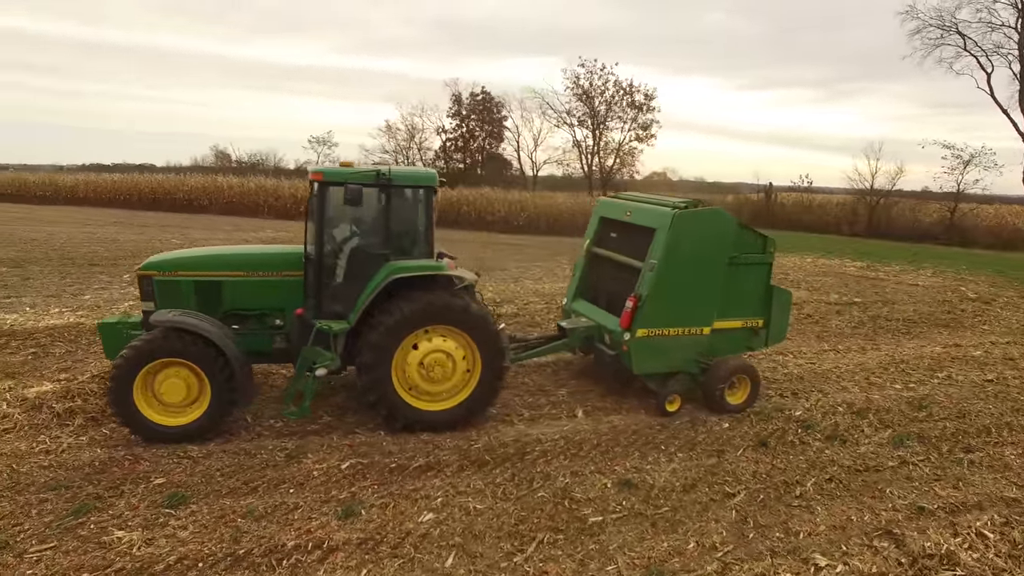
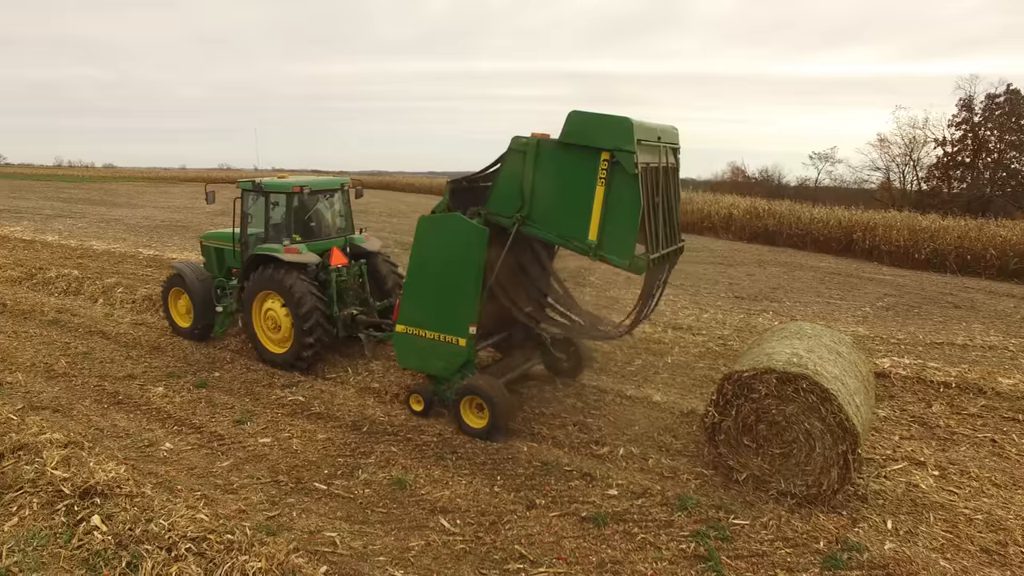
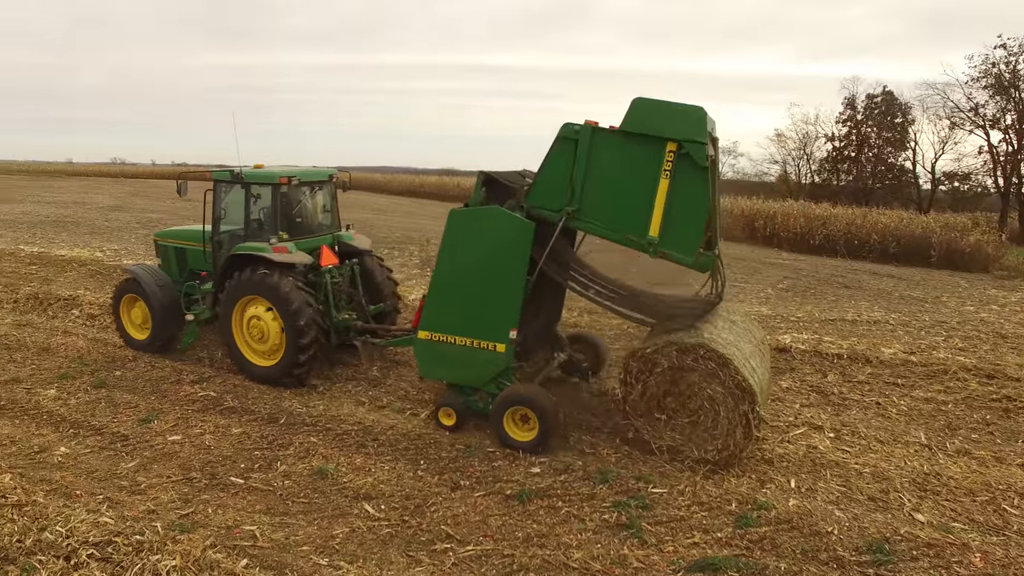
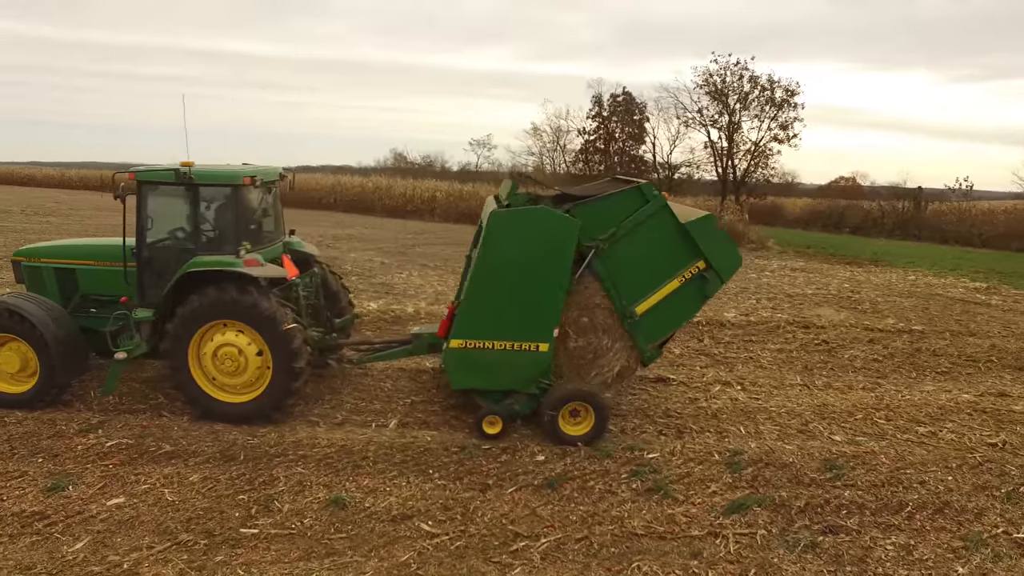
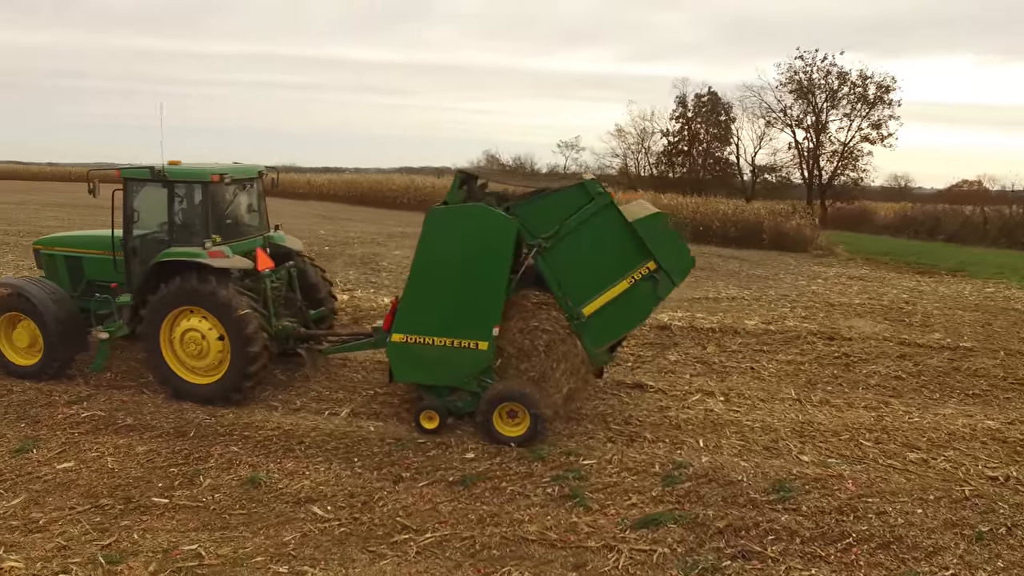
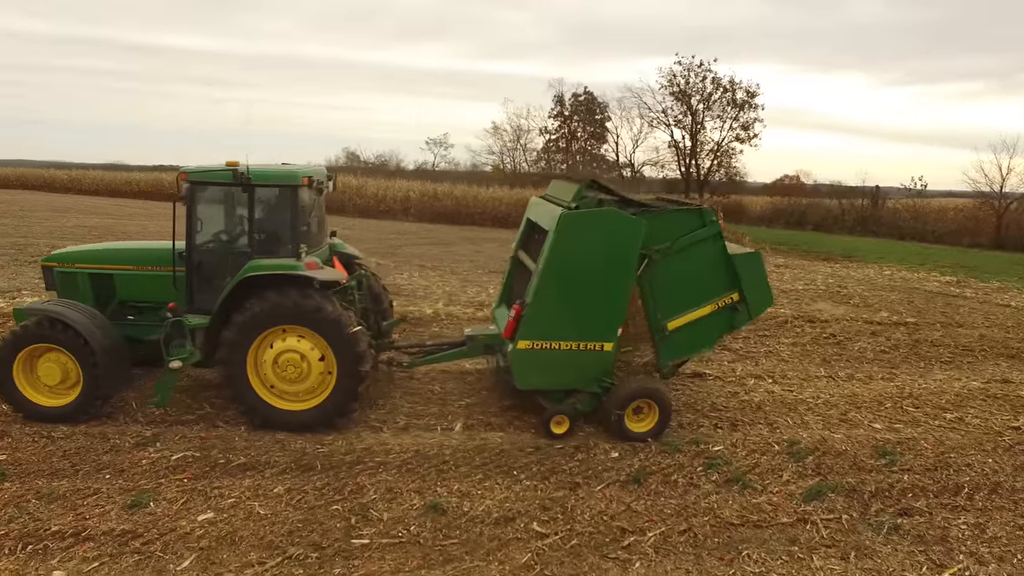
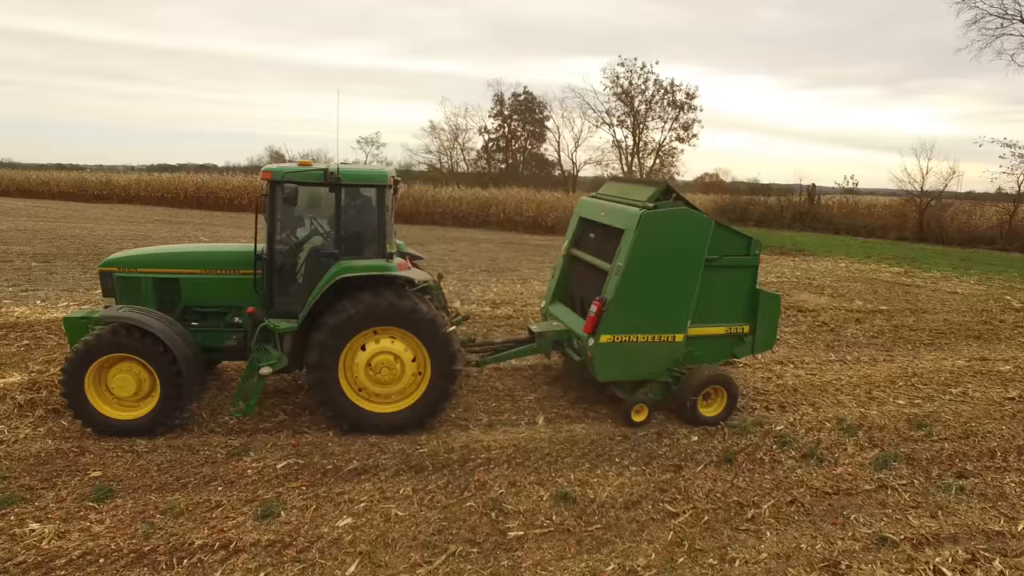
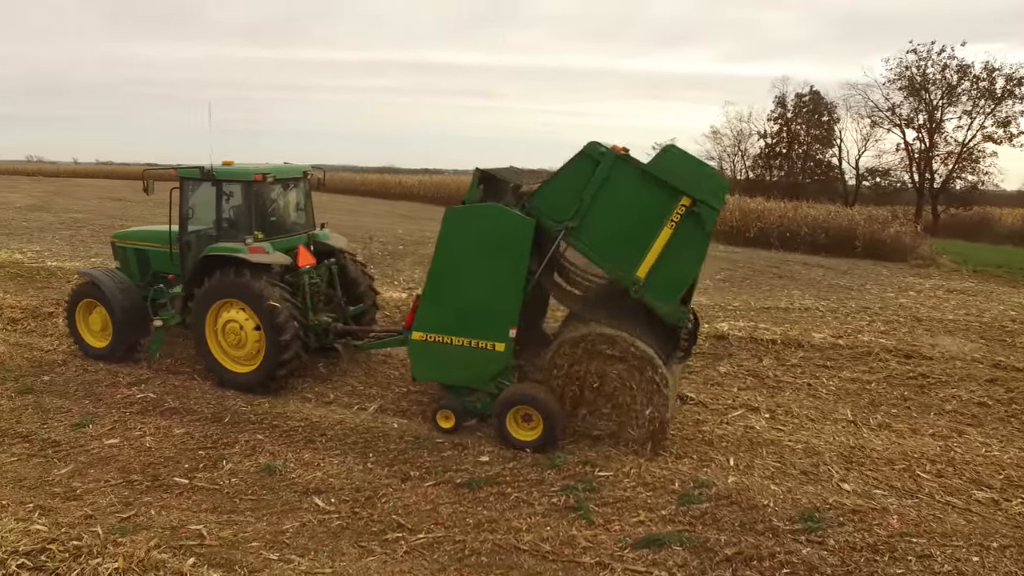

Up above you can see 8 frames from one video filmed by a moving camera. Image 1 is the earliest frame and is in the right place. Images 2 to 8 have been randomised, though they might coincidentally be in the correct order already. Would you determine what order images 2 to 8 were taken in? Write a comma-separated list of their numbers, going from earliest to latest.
7, 6, 4, 5, 8, 3, 2
